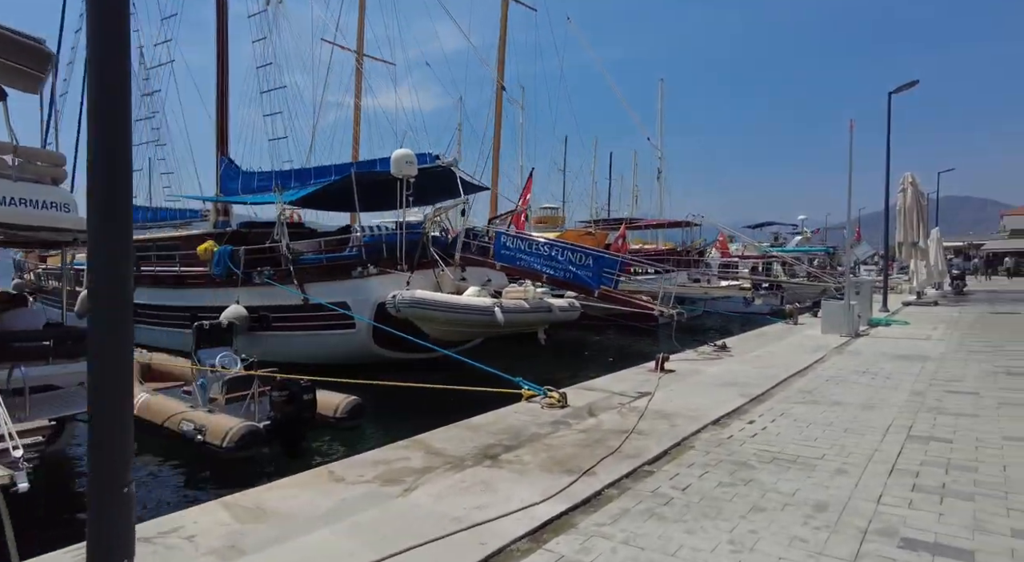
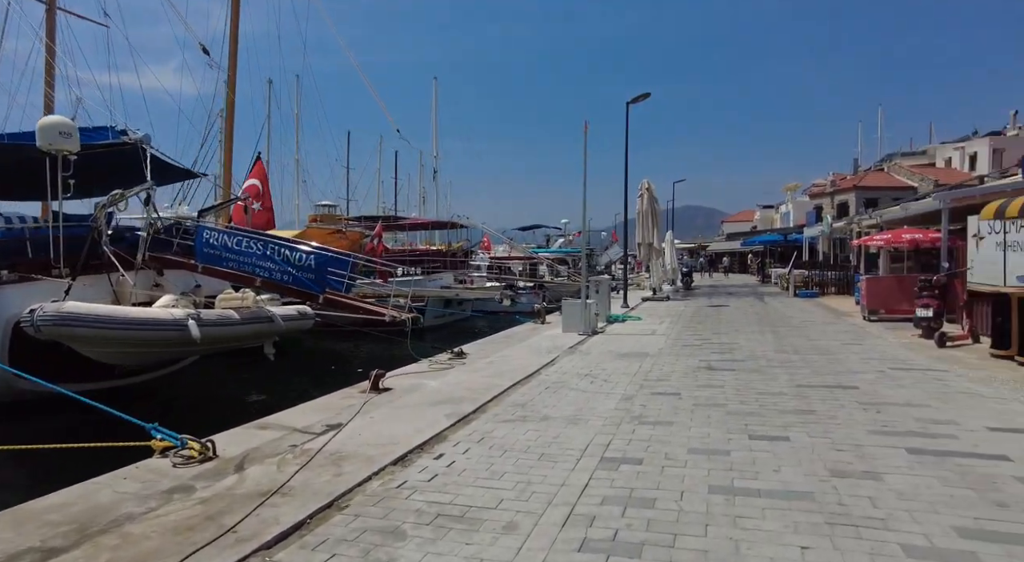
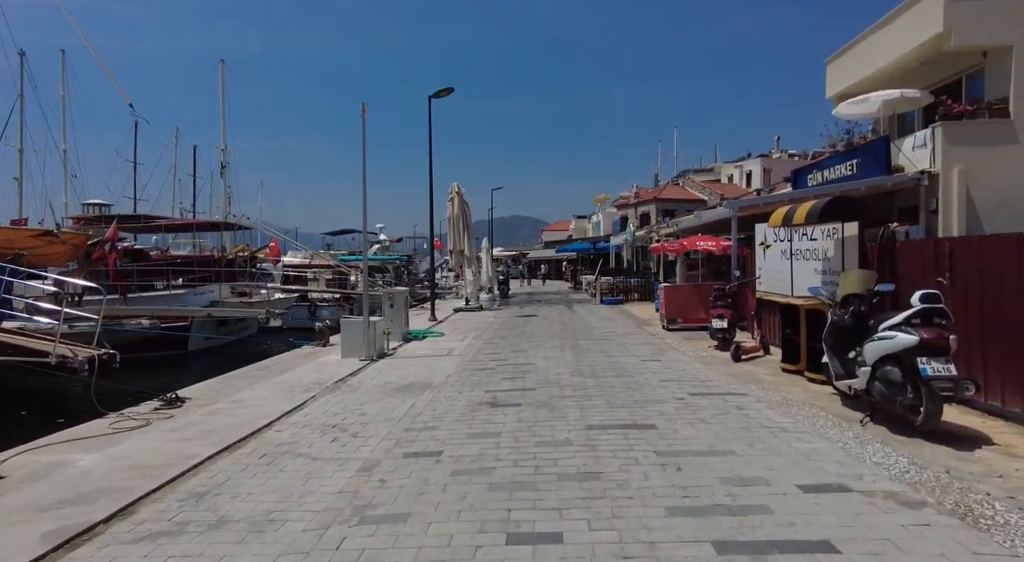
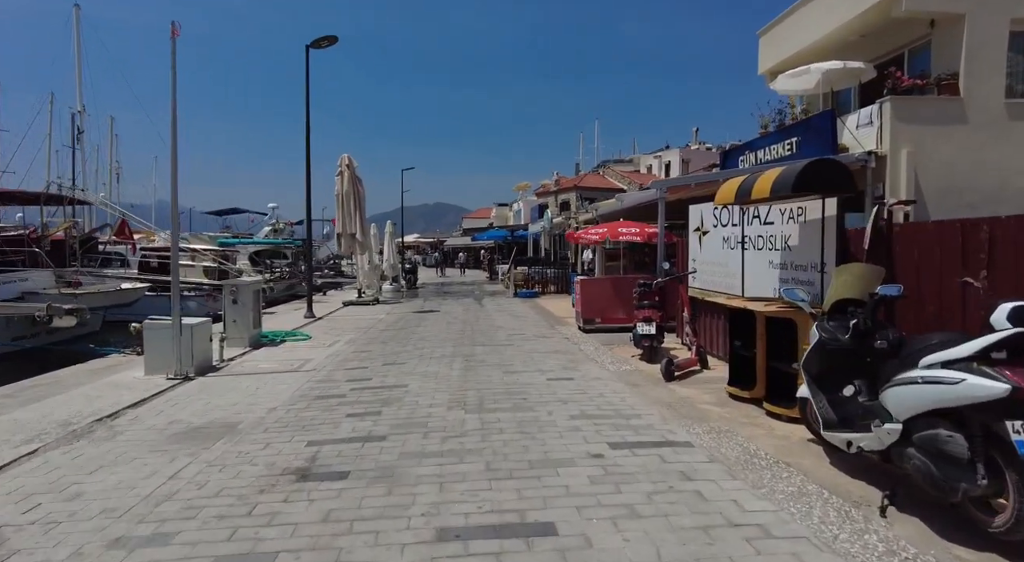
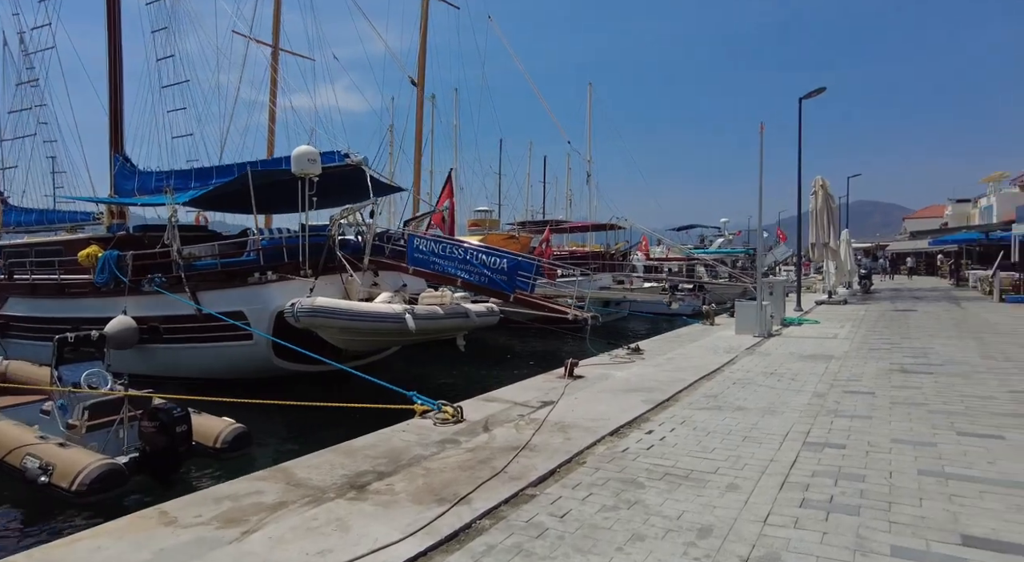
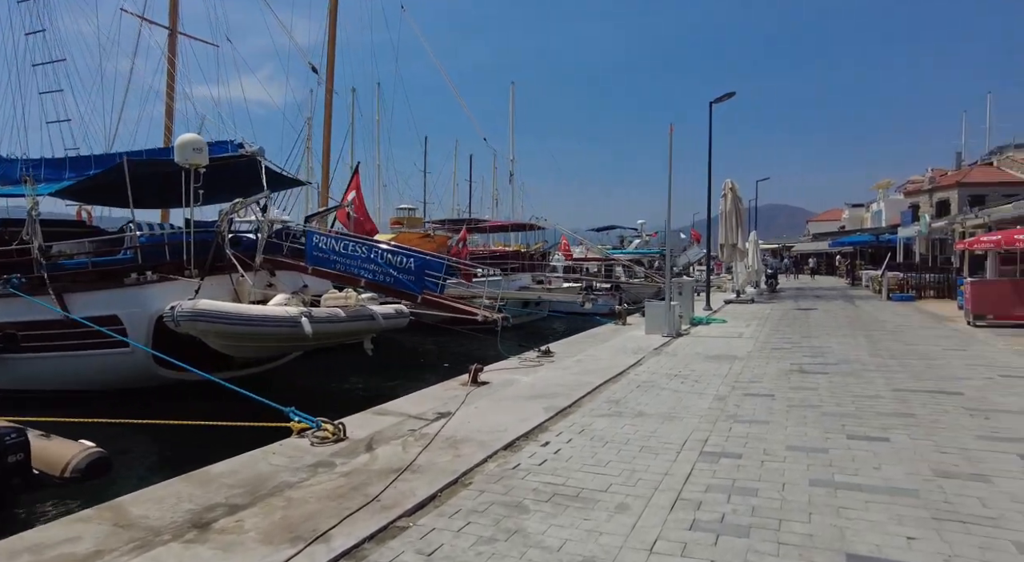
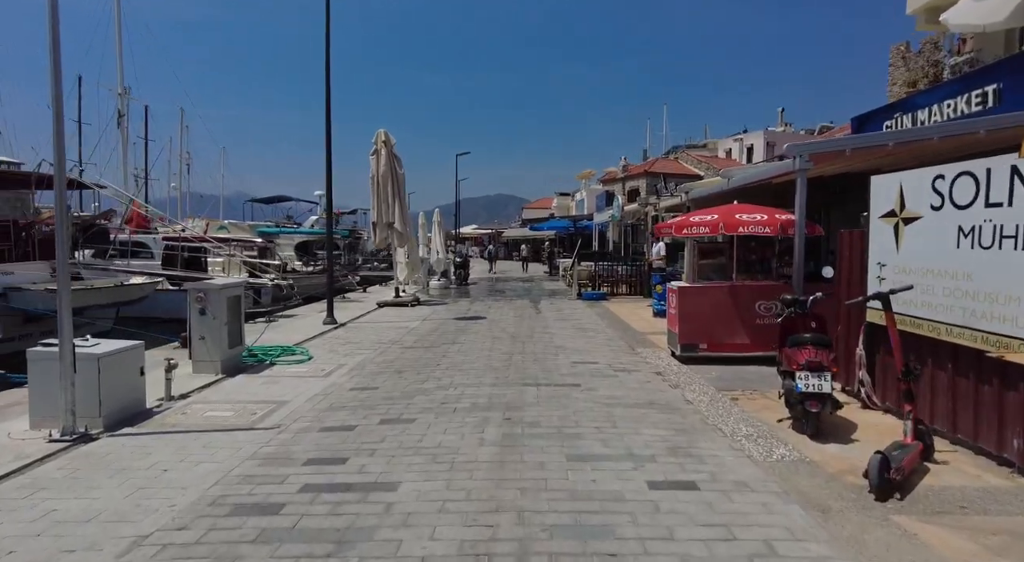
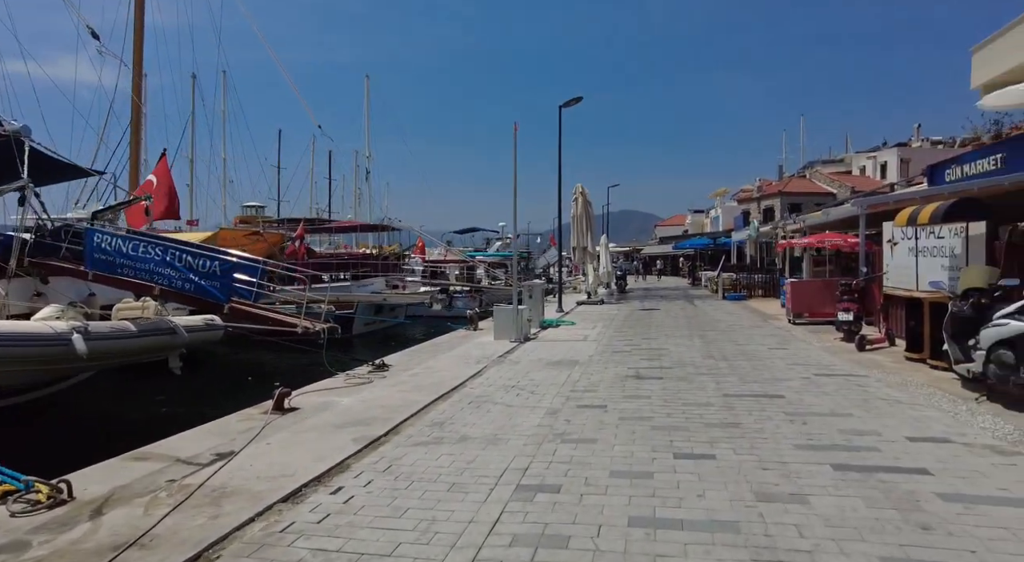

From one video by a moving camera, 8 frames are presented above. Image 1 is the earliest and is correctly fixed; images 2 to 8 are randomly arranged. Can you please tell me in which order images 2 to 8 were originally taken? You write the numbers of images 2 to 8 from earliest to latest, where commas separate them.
5, 6, 2, 8, 3, 4, 7
